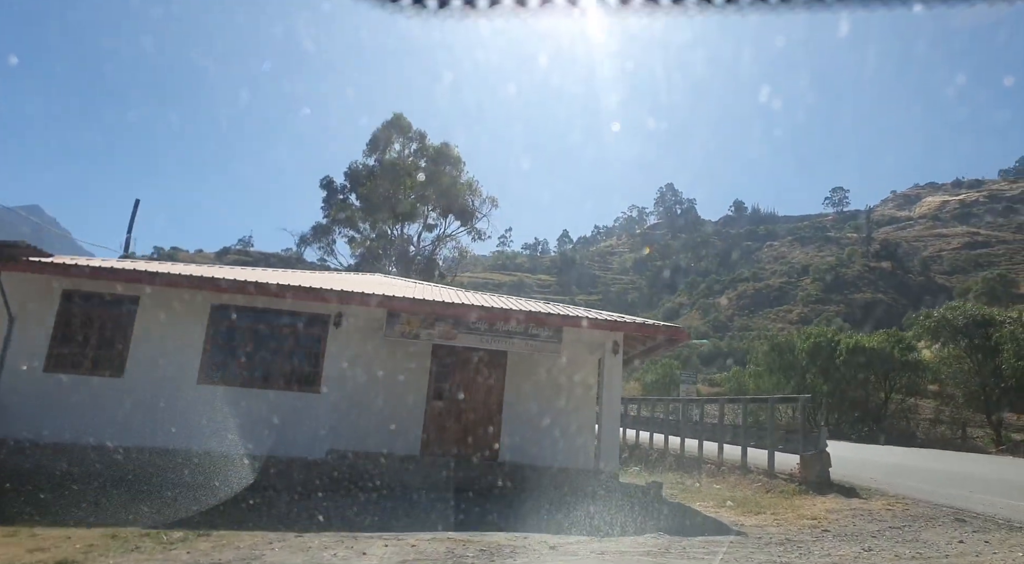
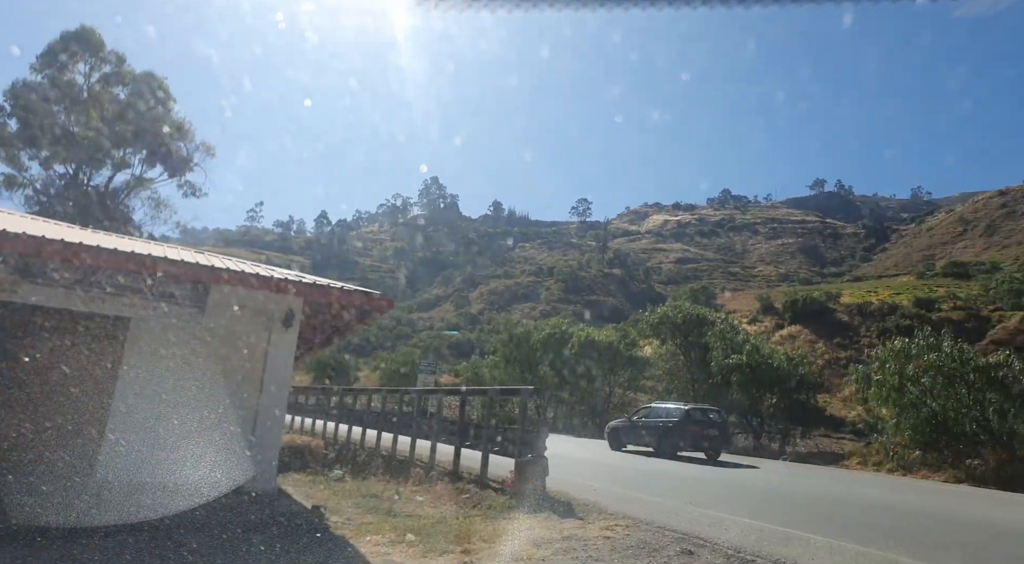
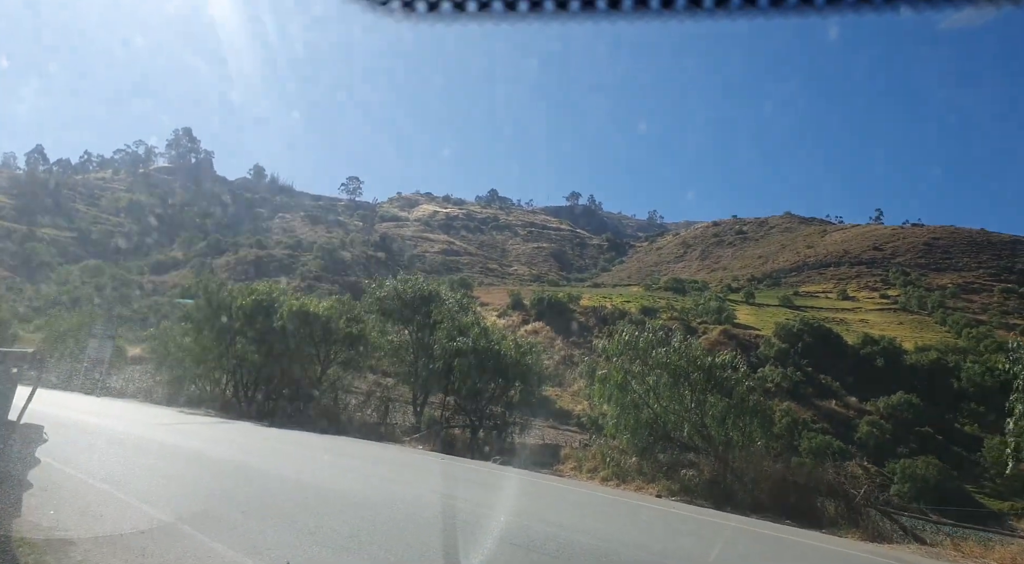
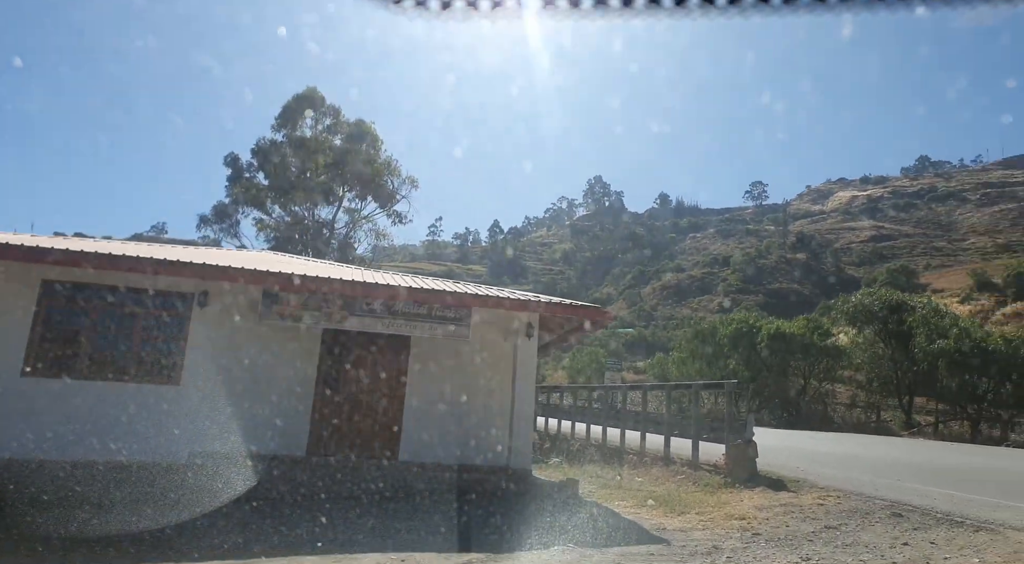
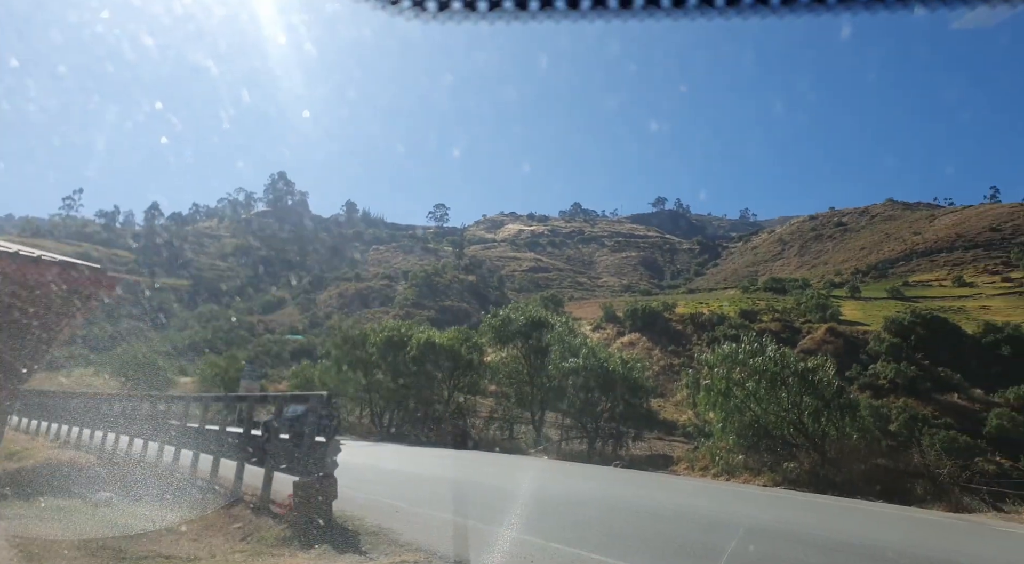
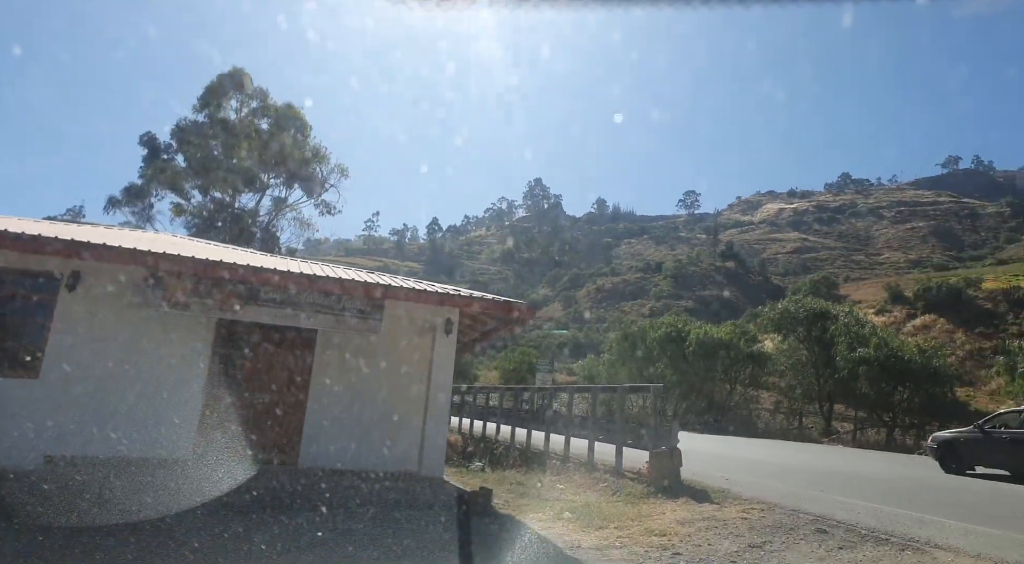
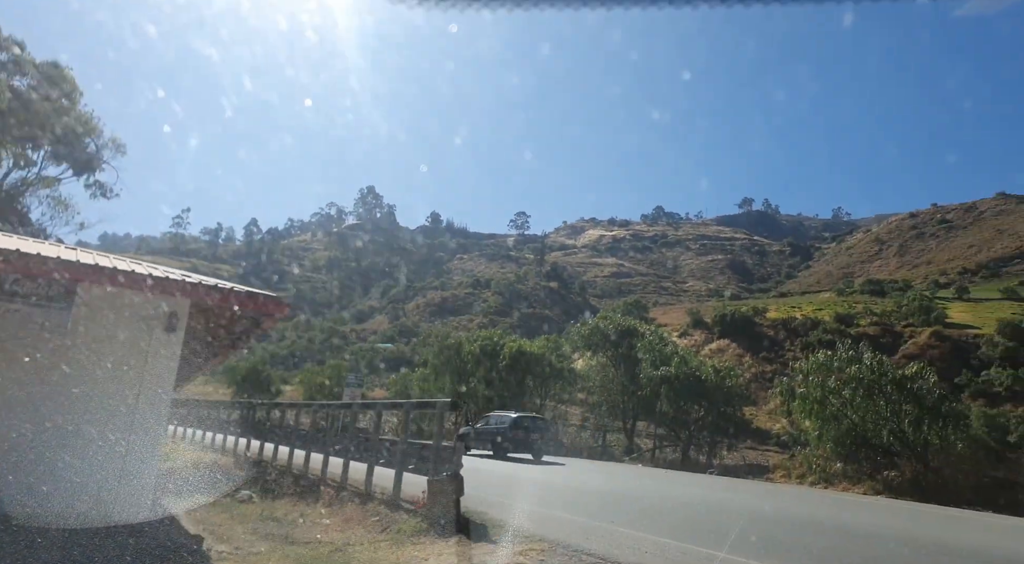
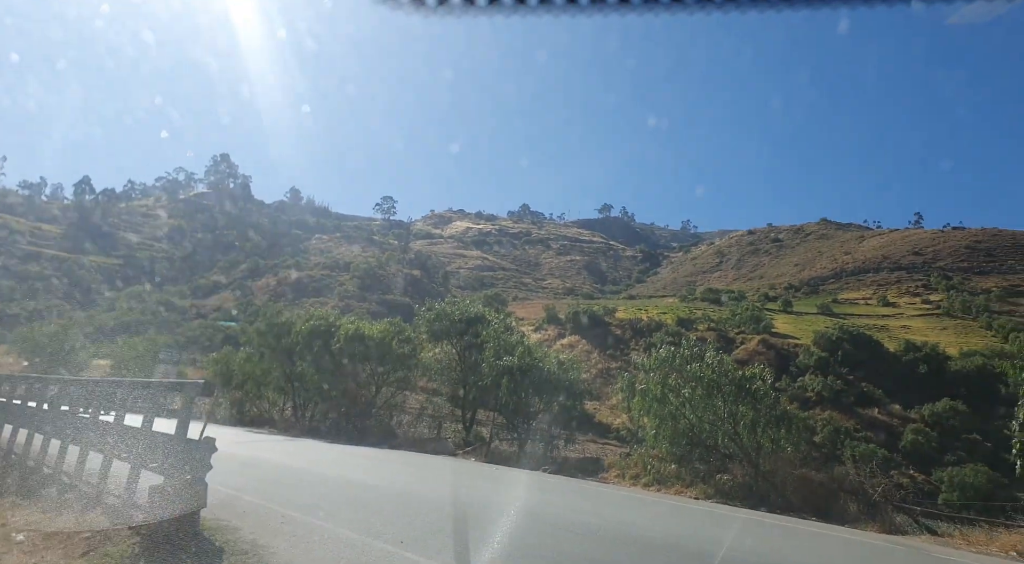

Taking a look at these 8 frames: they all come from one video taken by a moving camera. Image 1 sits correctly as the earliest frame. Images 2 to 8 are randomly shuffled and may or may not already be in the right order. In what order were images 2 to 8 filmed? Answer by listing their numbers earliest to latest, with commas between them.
4, 6, 2, 7, 5, 8, 3
